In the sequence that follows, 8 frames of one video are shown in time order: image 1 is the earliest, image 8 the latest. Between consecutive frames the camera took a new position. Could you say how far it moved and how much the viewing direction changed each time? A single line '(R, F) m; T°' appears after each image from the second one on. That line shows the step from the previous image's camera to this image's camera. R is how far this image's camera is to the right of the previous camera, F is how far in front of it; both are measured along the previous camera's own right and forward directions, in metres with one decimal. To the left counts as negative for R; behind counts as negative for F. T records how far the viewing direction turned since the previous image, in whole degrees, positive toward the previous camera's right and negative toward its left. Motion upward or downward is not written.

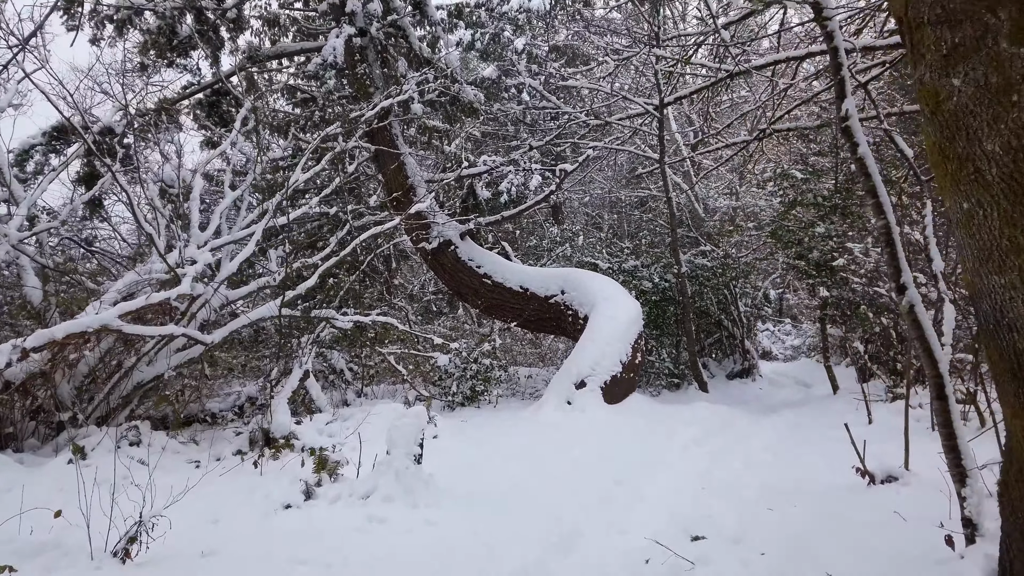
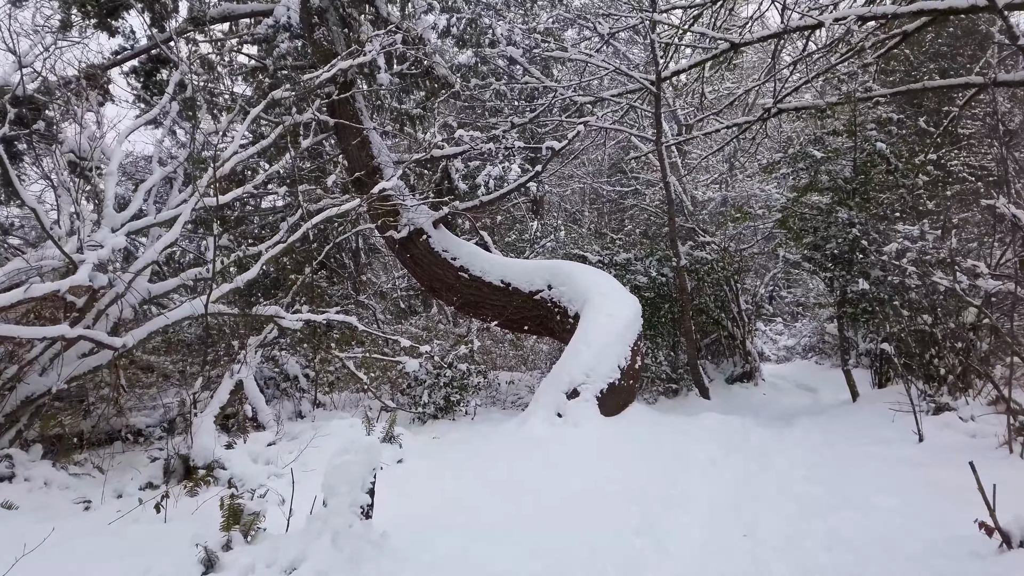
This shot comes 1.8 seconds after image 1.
(0.0, +0.8) m; +2°
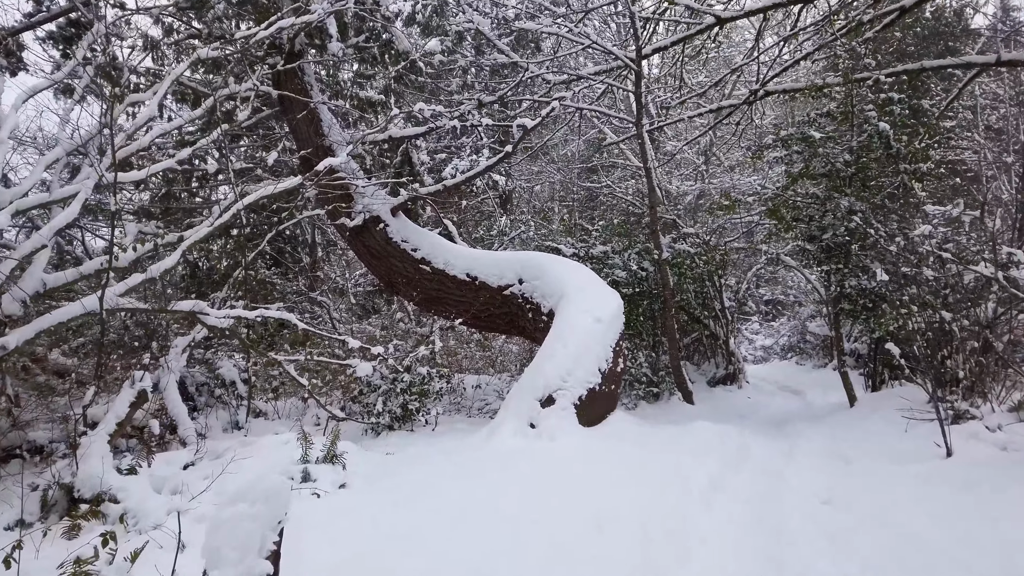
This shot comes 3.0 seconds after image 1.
(0.0, +0.6) m; +2°
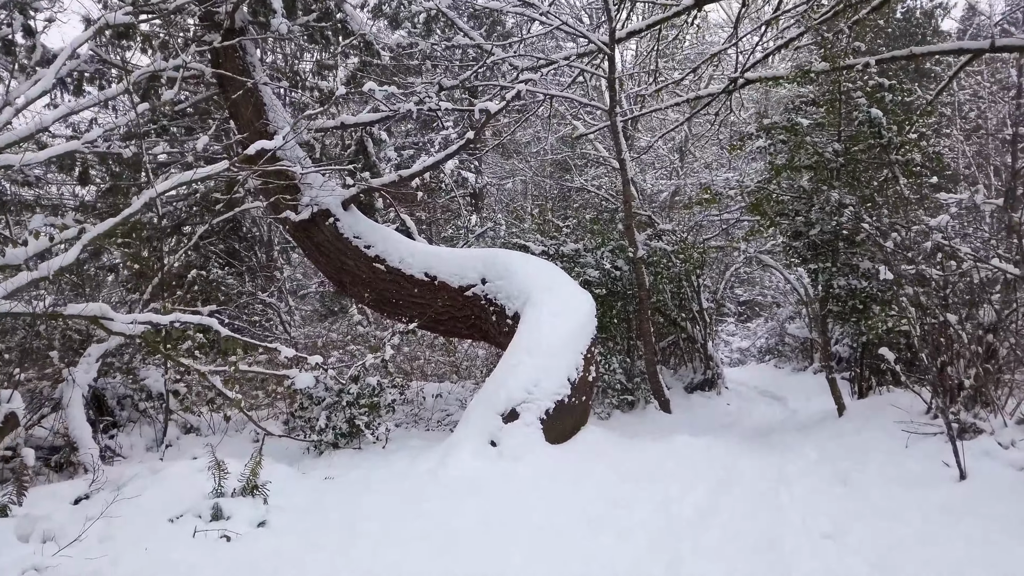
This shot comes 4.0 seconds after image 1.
(+0.1, +0.5) m; +2°
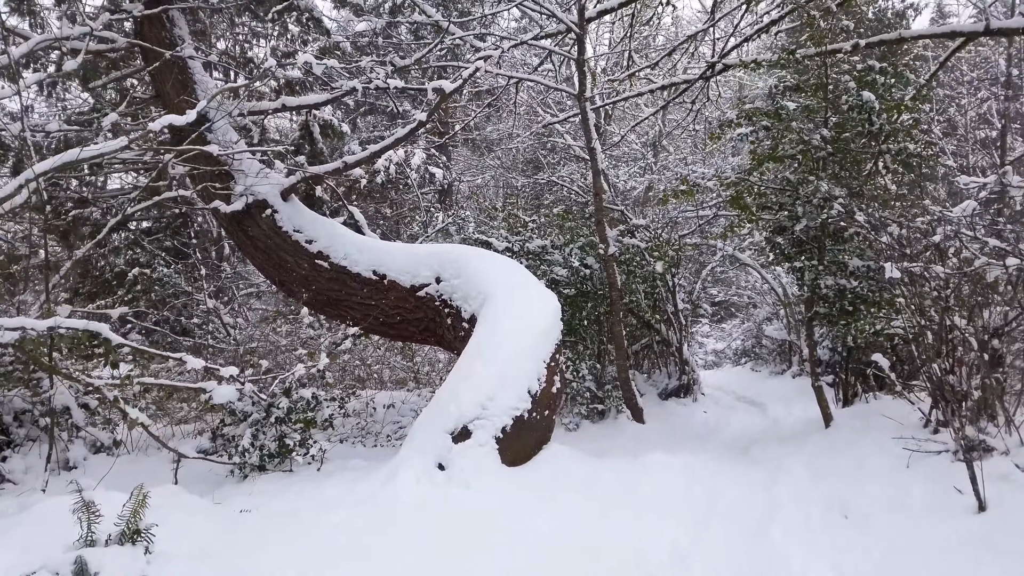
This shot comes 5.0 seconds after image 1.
(+0.1, +0.5) m; +2°
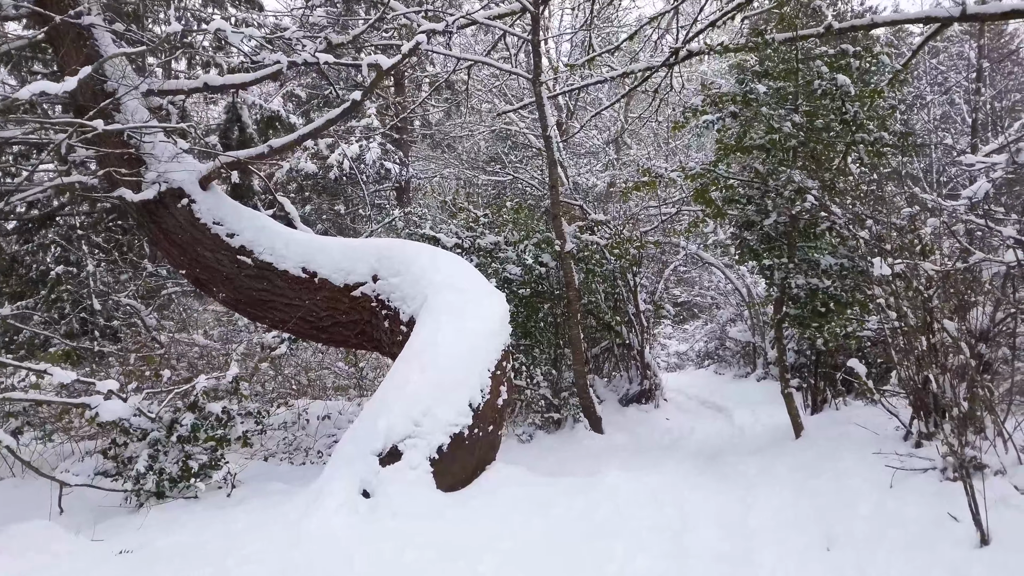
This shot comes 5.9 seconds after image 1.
(+0.1, +0.4) m; +3°
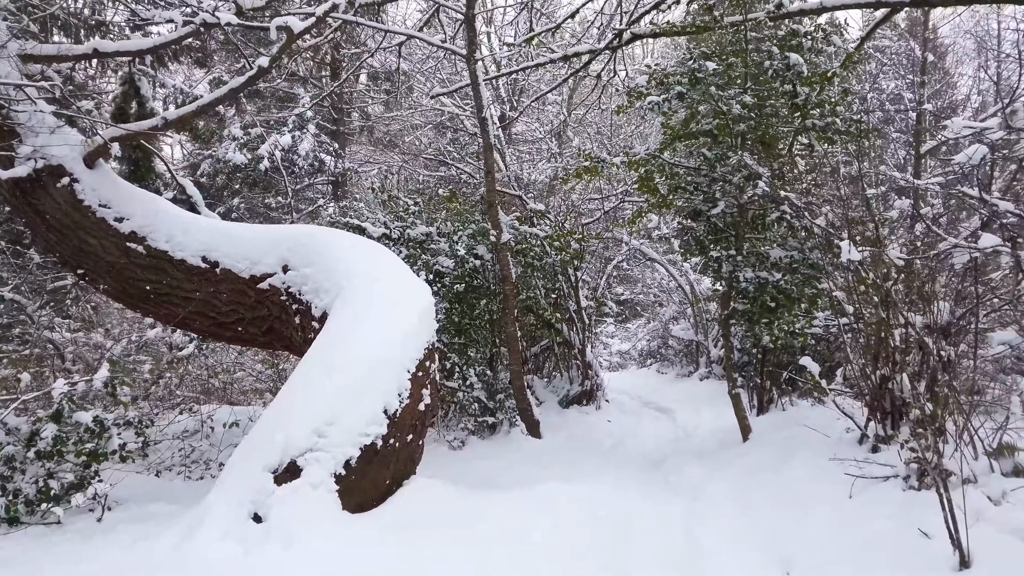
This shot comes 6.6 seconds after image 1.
(+0.1, +0.4) m; +4°
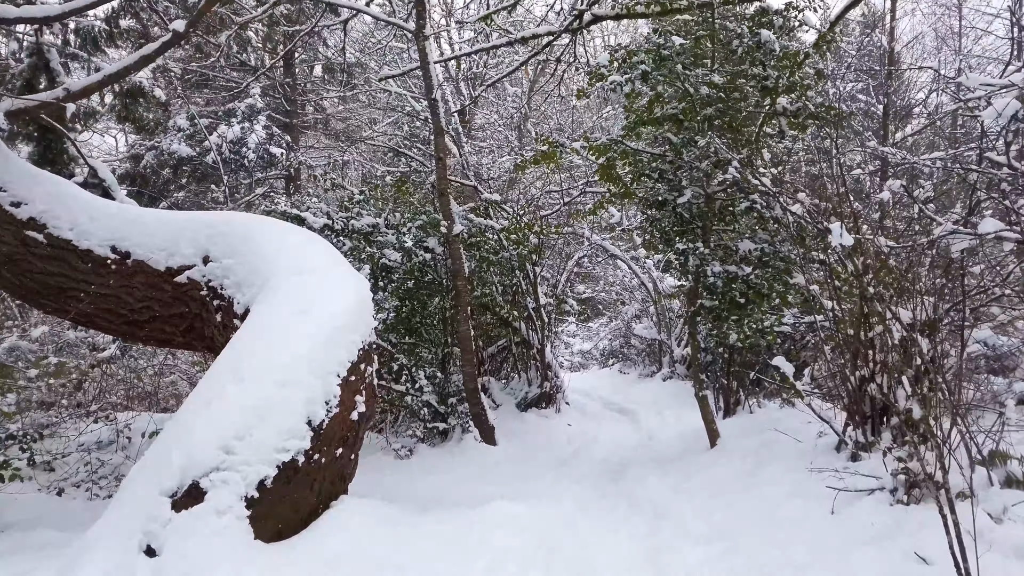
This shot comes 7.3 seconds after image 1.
(+0.1, +0.3) m; +3°
